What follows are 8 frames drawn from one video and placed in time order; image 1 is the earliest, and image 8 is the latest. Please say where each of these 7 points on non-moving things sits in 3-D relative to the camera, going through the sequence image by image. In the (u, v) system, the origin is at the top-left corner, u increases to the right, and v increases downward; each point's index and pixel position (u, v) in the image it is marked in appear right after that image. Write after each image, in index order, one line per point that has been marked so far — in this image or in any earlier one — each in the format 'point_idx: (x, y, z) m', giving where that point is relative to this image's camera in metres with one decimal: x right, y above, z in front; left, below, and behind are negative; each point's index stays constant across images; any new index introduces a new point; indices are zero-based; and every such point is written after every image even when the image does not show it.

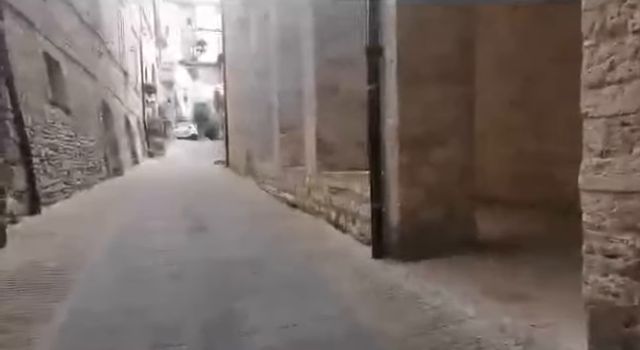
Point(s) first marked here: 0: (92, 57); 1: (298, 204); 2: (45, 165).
0: (-5.7, +3.0, +10.3) m
1: (-0.2, -0.4, +5.1) m
2: (-3.7, +0.1, +5.5) m
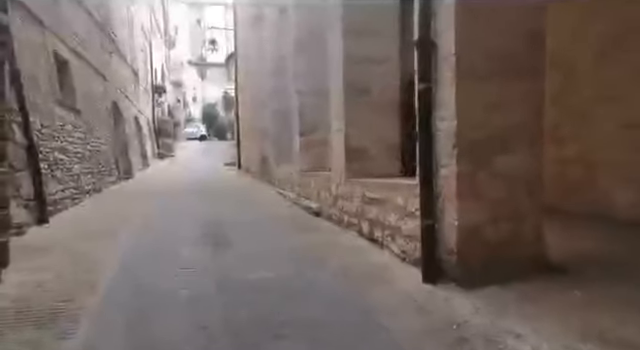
0: (-5.3, +2.9, +10.1) m
1: (+0.1, -0.5, +4.8) m
2: (-3.4, +0.1, +5.2) m
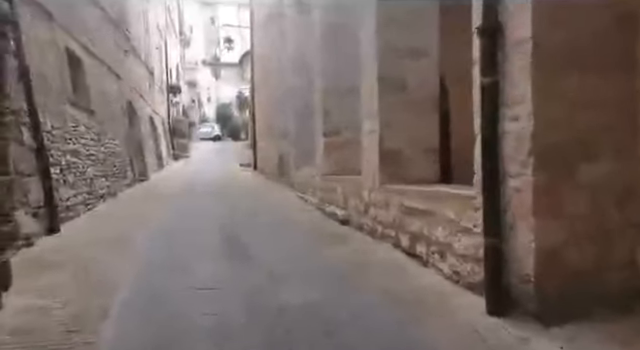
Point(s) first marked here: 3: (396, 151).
0: (-4.8, +2.8, +9.9) m
1: (+0.4, -0.5, +4.4) m
2: (-3.1, 0.0, +5.0) m
3: (+0.7, +0.2, +3.7) m
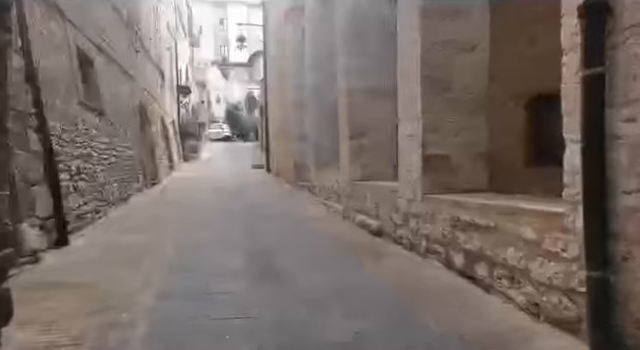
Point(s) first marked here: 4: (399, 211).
0: (-4.5, +2.8, +9.6) m
1: (+0.7, -0.6, +4.0) m
2: (-2.8, -0.1, +4.6) m
3: (+1.0, +0.2, +3.3) m
4: (+0.7, -0.3, +3.7) m
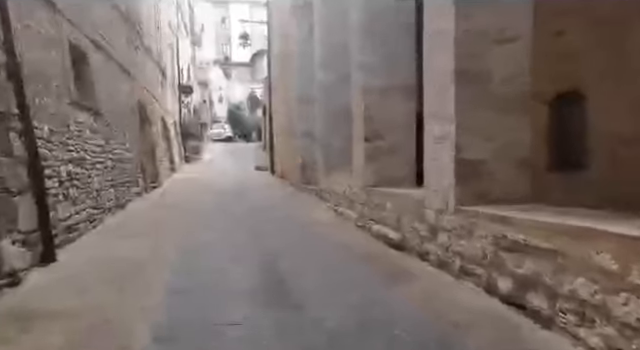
0: (-4.3, +2.7, +9.2) m
1: (+0.8, -0.6, +3.6) m
2: (-2.6, -0.1, +4.3) m
3: (+1.1, +0.1, +2.9) m
4: (+0.9, -0.4, +3.3) m
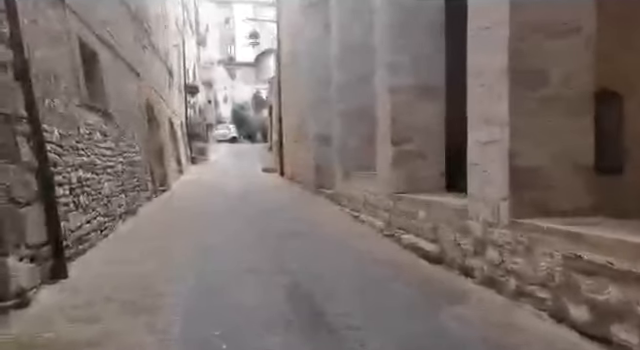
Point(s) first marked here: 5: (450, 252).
0: (-4.0, +2.6, +8.9) m
1: (+1.1, -0.7, +3.3) m
2: (-2.4, -0.2, +4.0) m
3: (+1.4, 0.0, +2.6) m
4: (+1.1, -0.5, +3.1) m
5: (+1.1, -0.6, +3.4) m
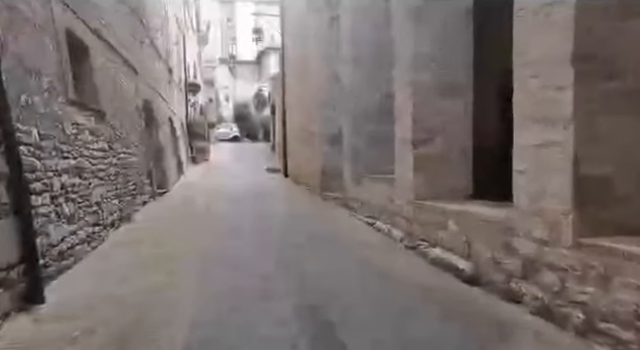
0: (-3.9, +2.6, +8.5) m
1: (+1.2, -0.8, +2.8) m
2: (-2.2, -0.2, +3.5) m
3: (+1.5, 0.0, +2.2) m
4: (+1.2, -0.5, +2.6) m
5: (+1.2, -0.7, +2.9) m
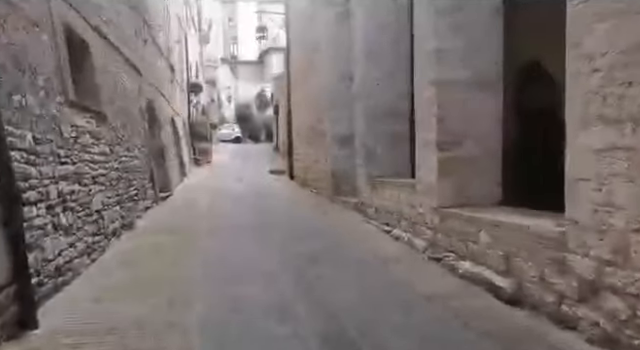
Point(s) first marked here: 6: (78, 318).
0: (-3.7, +2.6, +8.2) m
1: (+1.4, -0.8, +2.5) m
2: (-2.1, -0.3, +3.3) m
3: (+1.6, -0.1, +1.9) m
4: (+1.4, -0.6, +2.3) m
5: (+1.3, -0.7, +2.6) m
6: (-1.6, -0.9, +2.7) m
